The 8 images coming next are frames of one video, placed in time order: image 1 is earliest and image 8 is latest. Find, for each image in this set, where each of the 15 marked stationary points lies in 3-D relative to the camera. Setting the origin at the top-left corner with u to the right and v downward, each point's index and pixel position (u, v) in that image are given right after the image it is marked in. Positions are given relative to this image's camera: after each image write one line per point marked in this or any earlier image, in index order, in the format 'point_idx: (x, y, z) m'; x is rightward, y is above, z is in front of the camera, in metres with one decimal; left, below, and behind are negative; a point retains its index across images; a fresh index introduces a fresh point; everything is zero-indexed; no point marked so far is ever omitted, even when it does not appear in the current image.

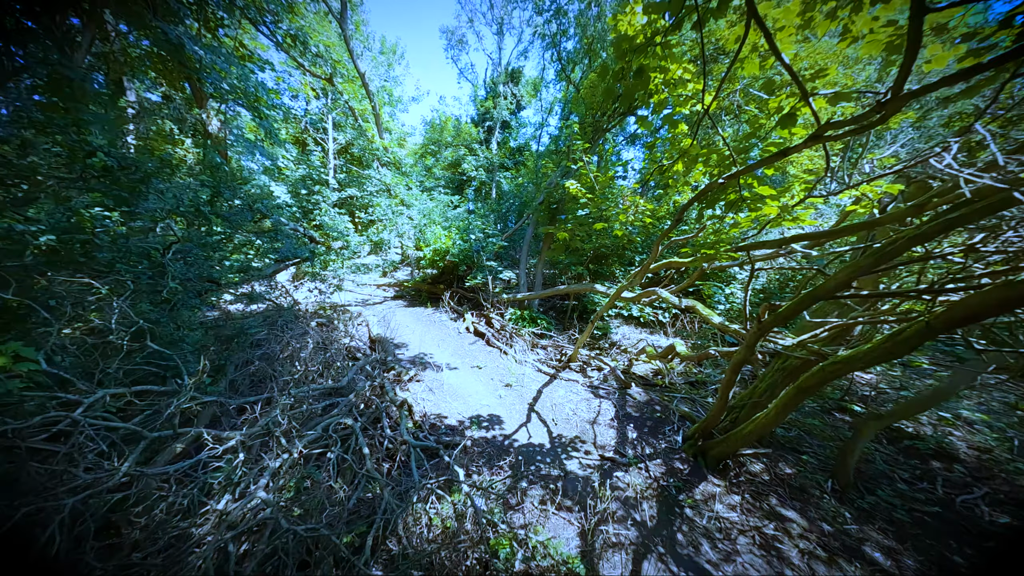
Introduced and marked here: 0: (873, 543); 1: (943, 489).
0: (+2.2, -1.6, +2.0) m
1: (+3.3, -1.5, +2.4) m
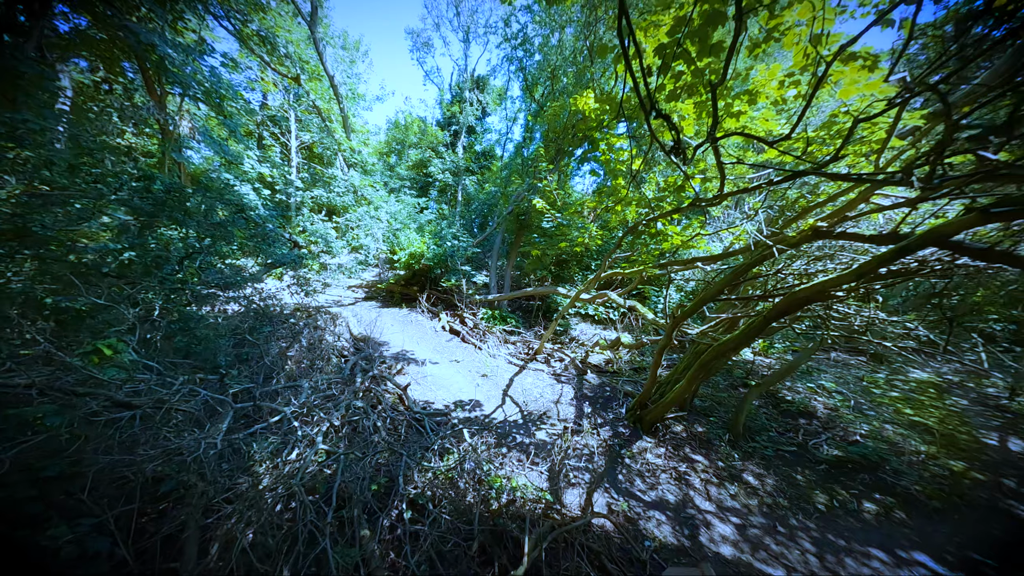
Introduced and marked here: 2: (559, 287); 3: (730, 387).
0: (+2.1, -1.6, +2.8) m
1: (+3.1, -1.6, +3.3) m
2: (+0.8, 0.0, +5.4) m
3: (+2.8, -1.3, +4.0) m
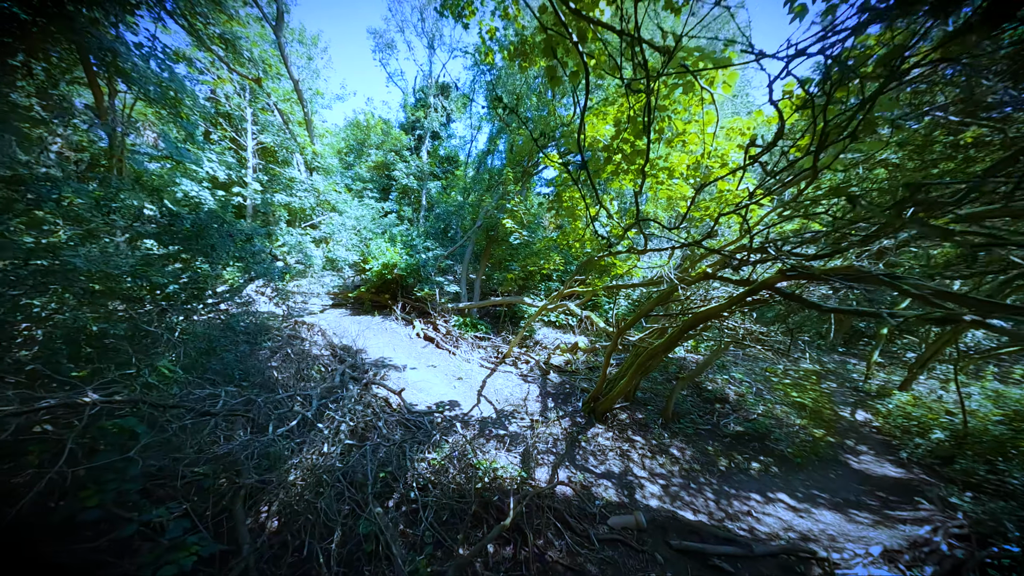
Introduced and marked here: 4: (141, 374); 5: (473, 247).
0: (+1.8, -1.8, +3.6) m
1: (+2.8, -1.8, +4.2) m
2: (+0.3, -0.2, +6.0) m
3: (+2.4, -1.4, +4.8) m
4: (-2.4, -0.6, +2.1) m
5: (-0.9, +1.0, +7.3) m
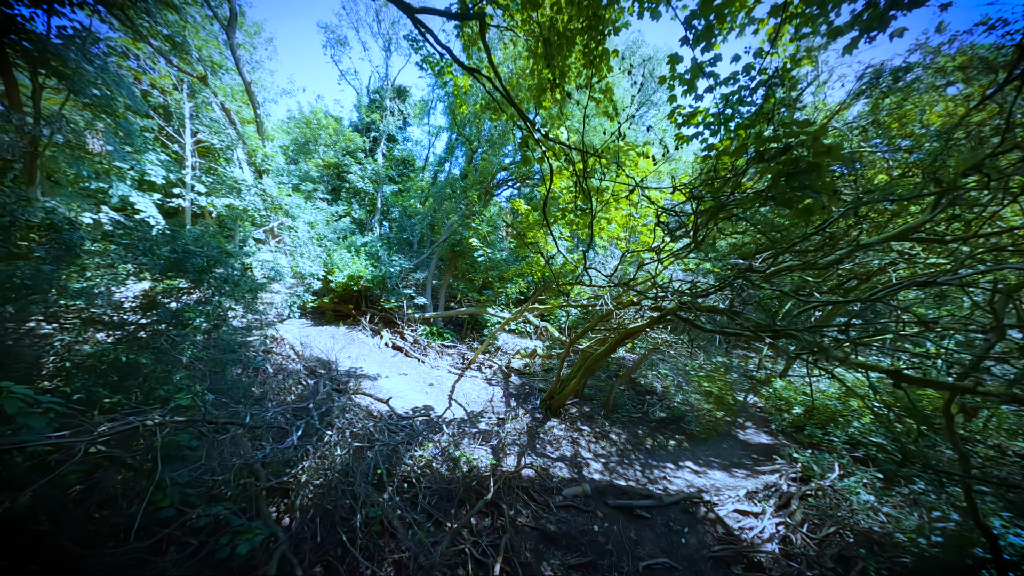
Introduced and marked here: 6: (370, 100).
0: (+1.4, -2.0, +4.4) m
1: (+2.2, -2.0, +5.2) m
2: (-0.5, -0.4, +6.5) m
3: (+1.8, -1.7, +5.8) m
4: (-2.6, -0.8, +2.3) m
5: (-1.8, +0.7, +7.7) m
6: (-6.5, +8.6, +14.3) m
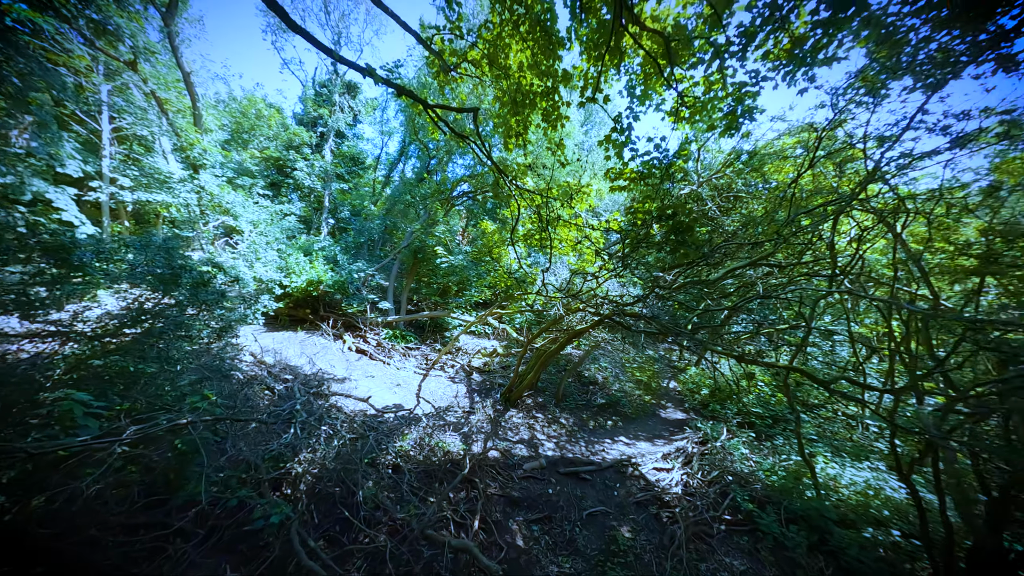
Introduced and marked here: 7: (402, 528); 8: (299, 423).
0: (+0.8, -2.1, +5.2) m
1: (+1.5, -2.1, +6.1) m
2: (-1.4, -0.5, +7.0) m
3: (+1.0, -1.8, +6.6) m
4: (-2.8, -0.9, +2.5) m
5: (-2.9, +0.6, +7.9) m
6: (-8.5, +8.5, +13.6) m
7: (-0.9, -2.0, +2.7) m
8: (-2.3, -1.4, +3.3) m
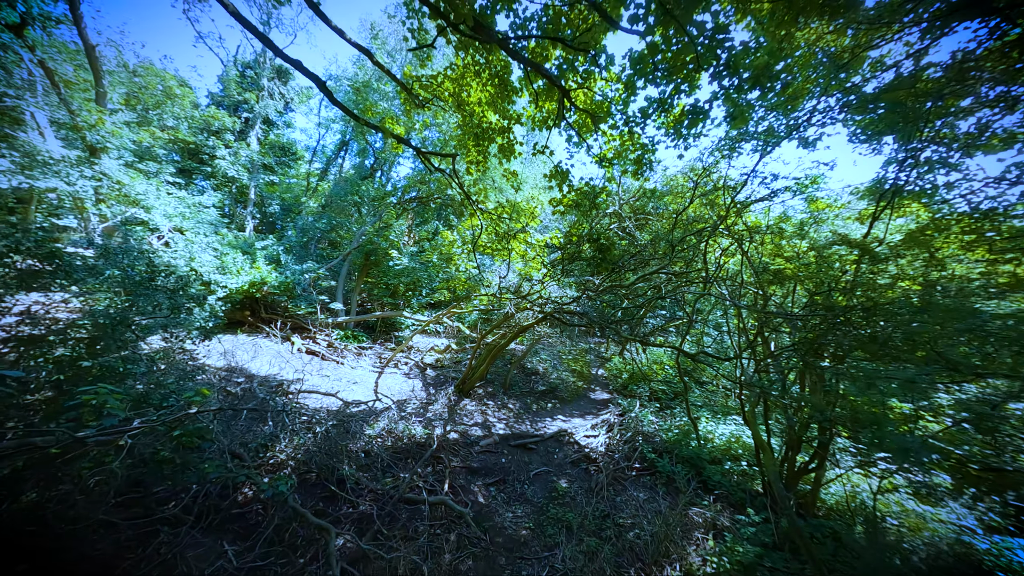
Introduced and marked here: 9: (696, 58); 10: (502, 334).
0: (0.0, -2.2, +5.9) m
1: (+0.4, -2.1, +6.9) m
2: (-2.6, -0.5, +7.2) m
3: (-0.2, -1.8, +7.3) m
4: (-3.1, -0.9, +2.6) m
5: (-4.2, +0.6, +7.9) m
6: (-10.8, +8.5, +12.4) m
7: (-1.3, -2.1, +3.1) m
8: (-2.7, -1.5, +3.5) m
9: (+1.6, +2.0, +2.7) m
10: (-0.3, -0.9, +5.9) m
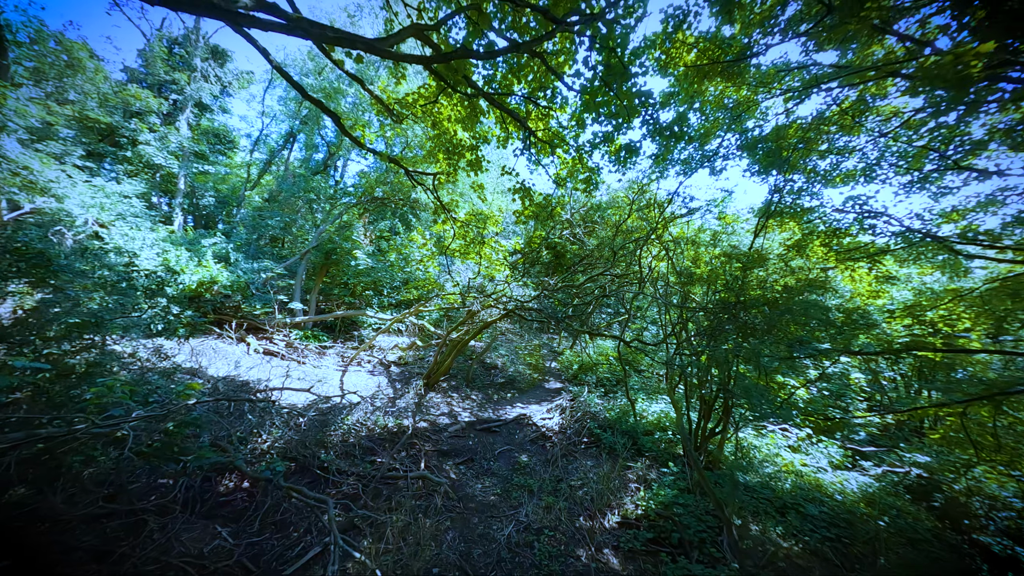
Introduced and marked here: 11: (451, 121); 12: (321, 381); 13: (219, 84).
0: (-0.8, -2.2, +6.4) m
1: (-0.5, -2.1, +7.5) m
2: (-3.5, -0.5, +7.3) m
3: (-1.1, -1.8, +7.7) m
4: (-3.3, -0.9, +2.6) m
5: (-5.2, +0.6, +7.7) m
6: (-12.4, +8.5, +11.2) m
7: (-1.6, -2.1, +3.4) m
8: (-3.1, -1.5, +3.6) m
9: (+1.3, +2.0, +3.4) m
10: (-1.0, -0.9, +6.3) m
11: (-0.8, +2.3, +4.3) m
12: (-3.3, -1.7, +5.4) m
13: (-11.1, +7.7, +11.8) m
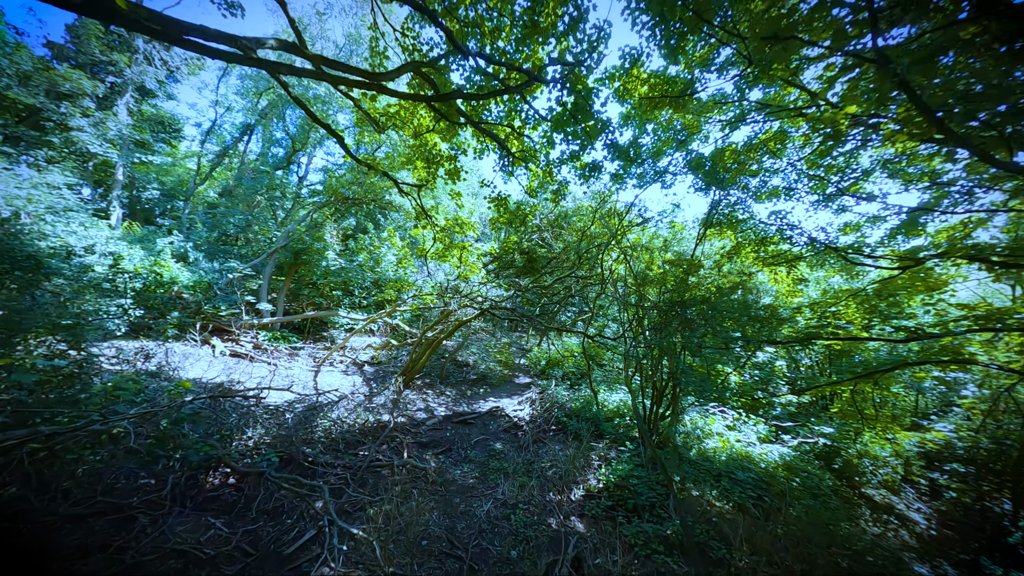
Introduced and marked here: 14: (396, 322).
0: (-1.4, -2.2, +6.6) m
1: (-1.2, -2.1, +7.8) m
2: (-4.1, -0.5, +7.3) m
3: (-1.9, -1.8, +7.9) m
4: (-3.5, -0.9, +2.6) m
5: (-5.9, +0.6, +7.5) m
6: (-13.4, +8.5, +10.2) m
7: (-1.9, -2.1, +3.6) m
8: (-3.4, -1.5, +3.6) m
9: (+1.0, +2.0, +3.9) m
10: (-1.6, -0.9, +6.6) m
11: (-1.2, +2.3, +4.6) m
12: (-3.7, -1.7, +5.4) m
13: (-12.2, +7.7, +11.0) m
14: (-2.6, -0.8, +7.0) m
